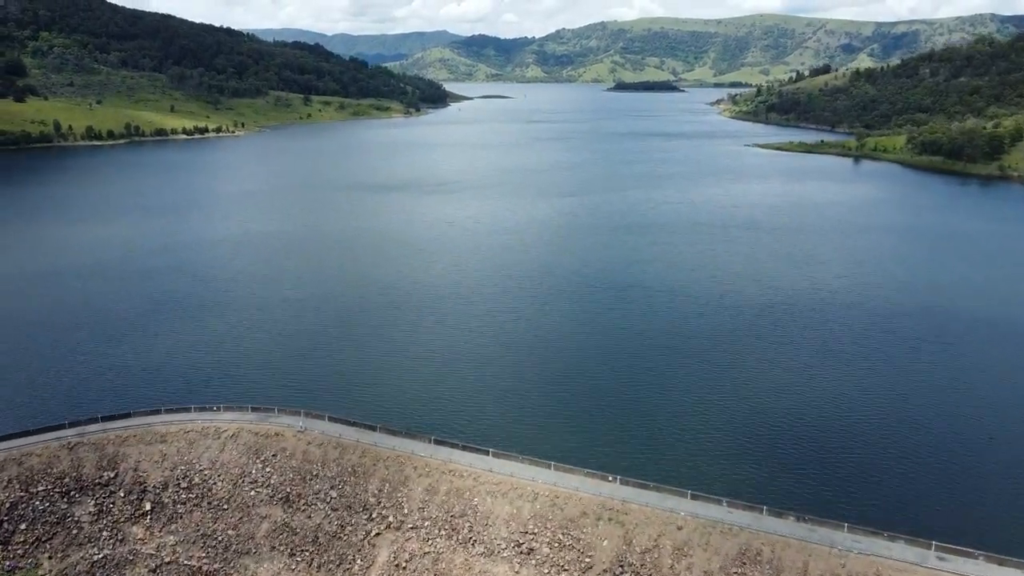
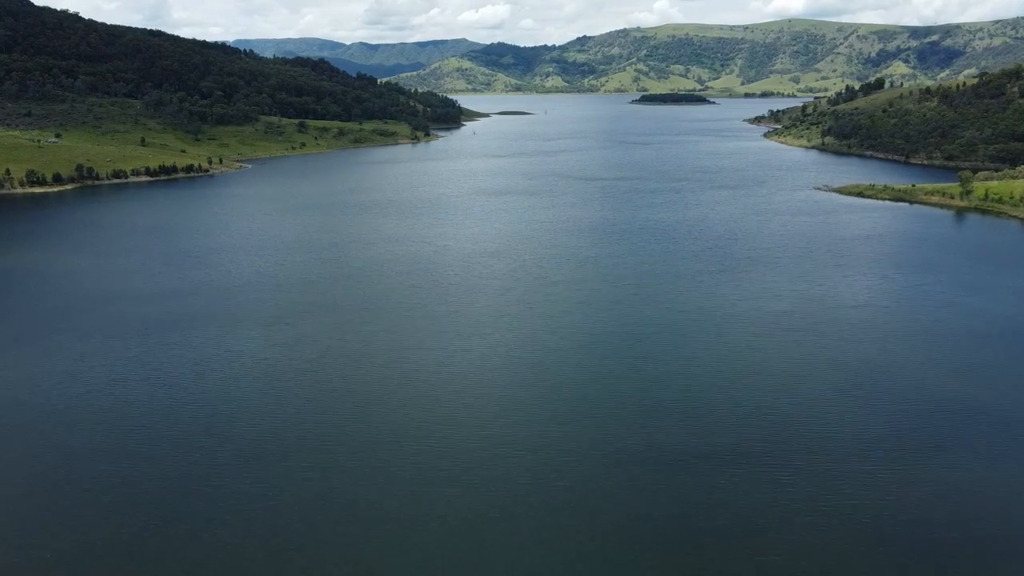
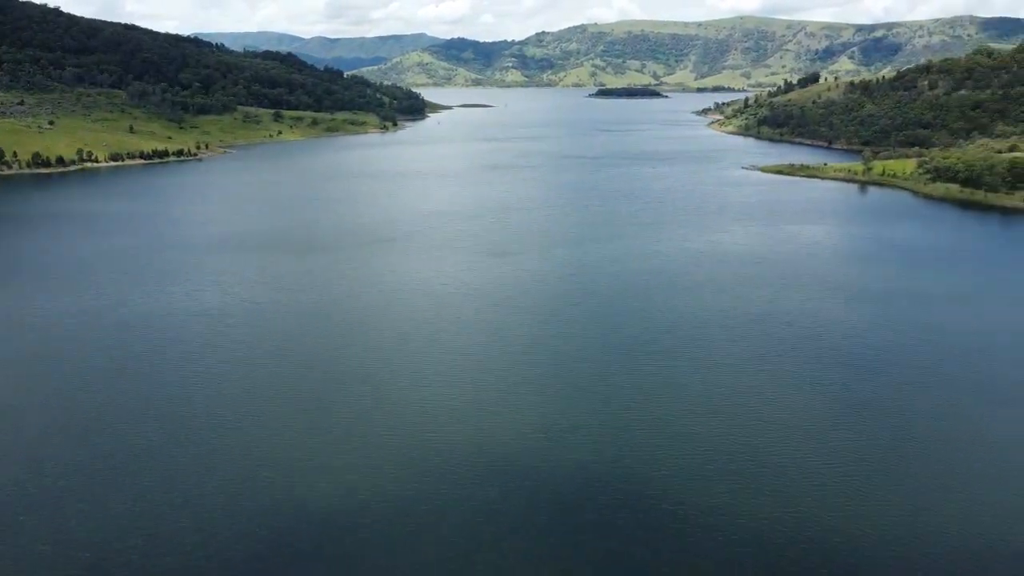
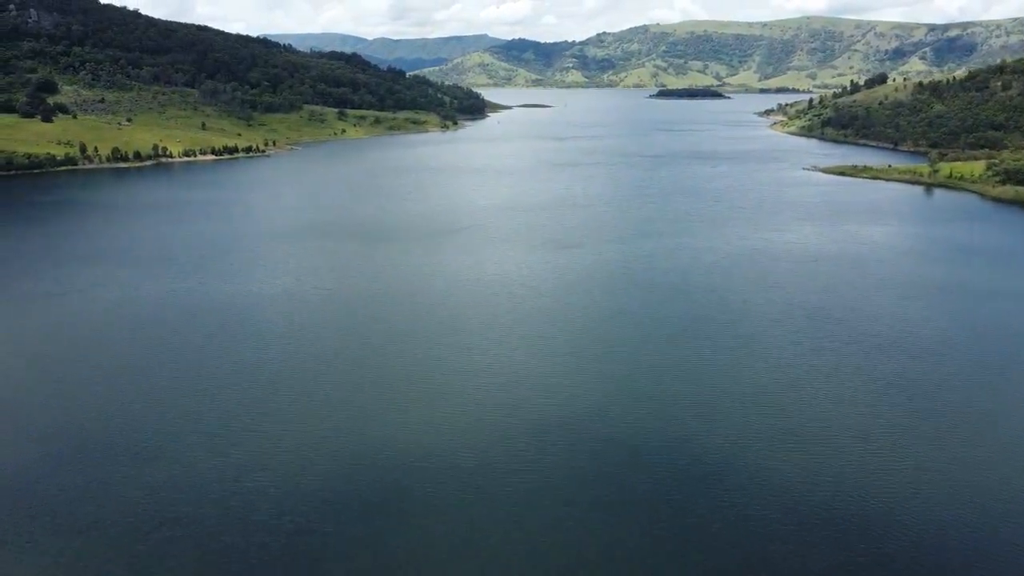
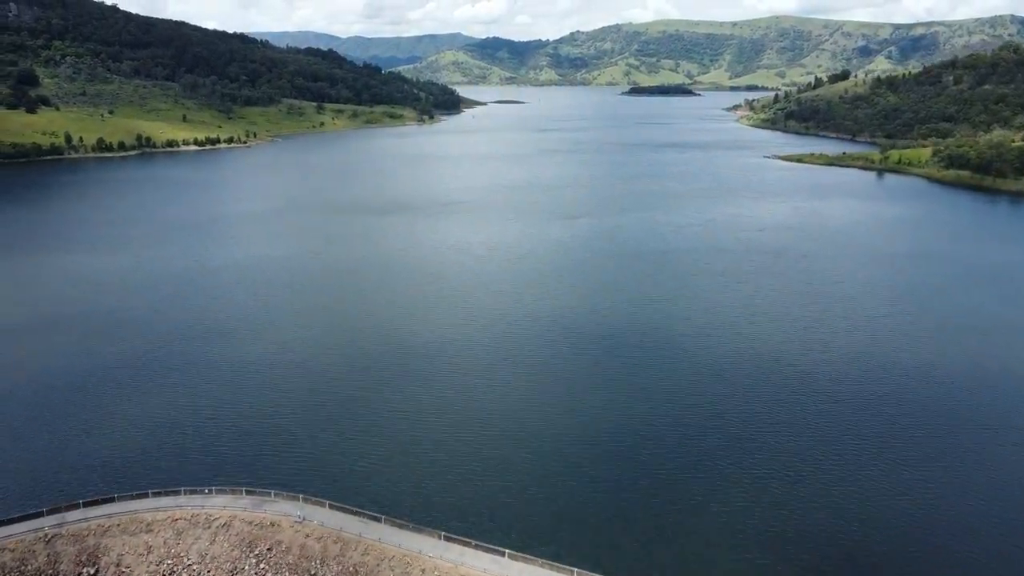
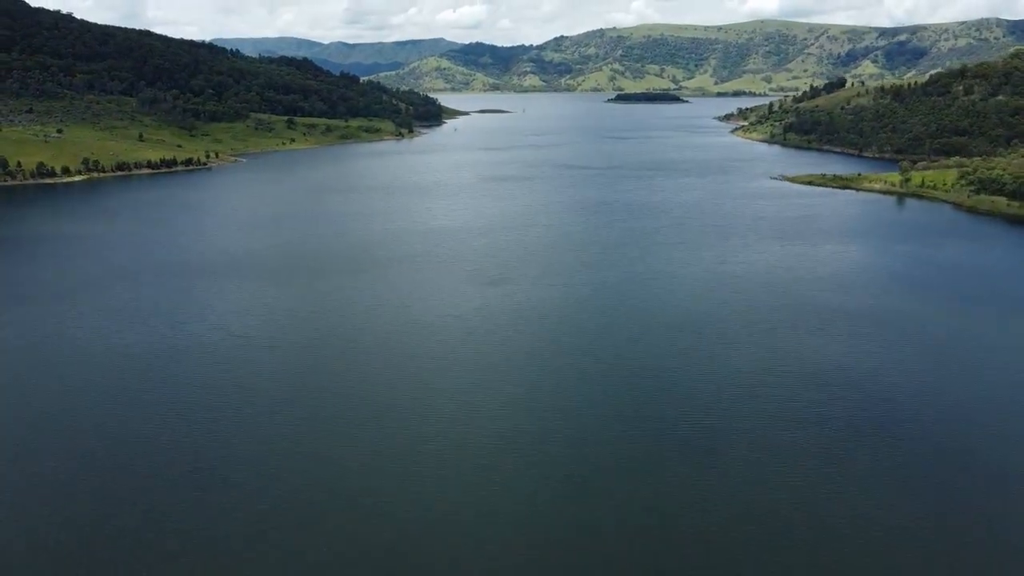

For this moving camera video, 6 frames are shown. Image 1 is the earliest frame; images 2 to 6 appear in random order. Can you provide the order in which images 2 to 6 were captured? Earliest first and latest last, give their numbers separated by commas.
5, 4, 3, 6, 2
